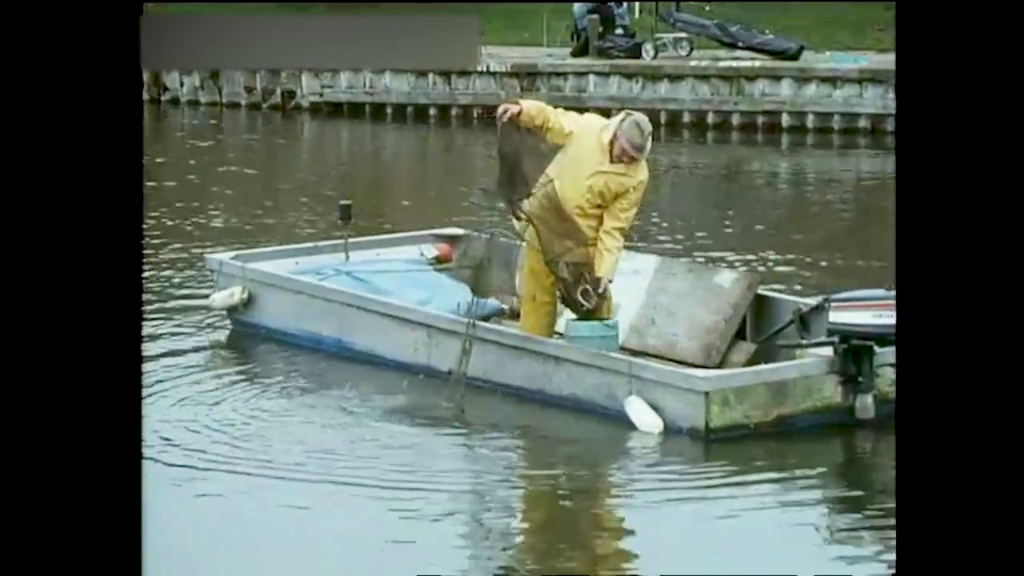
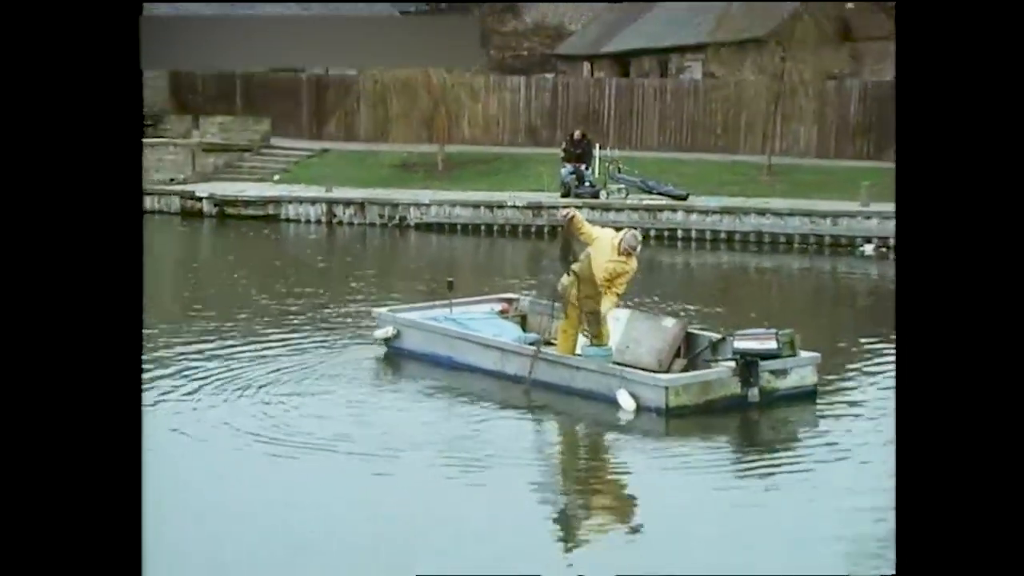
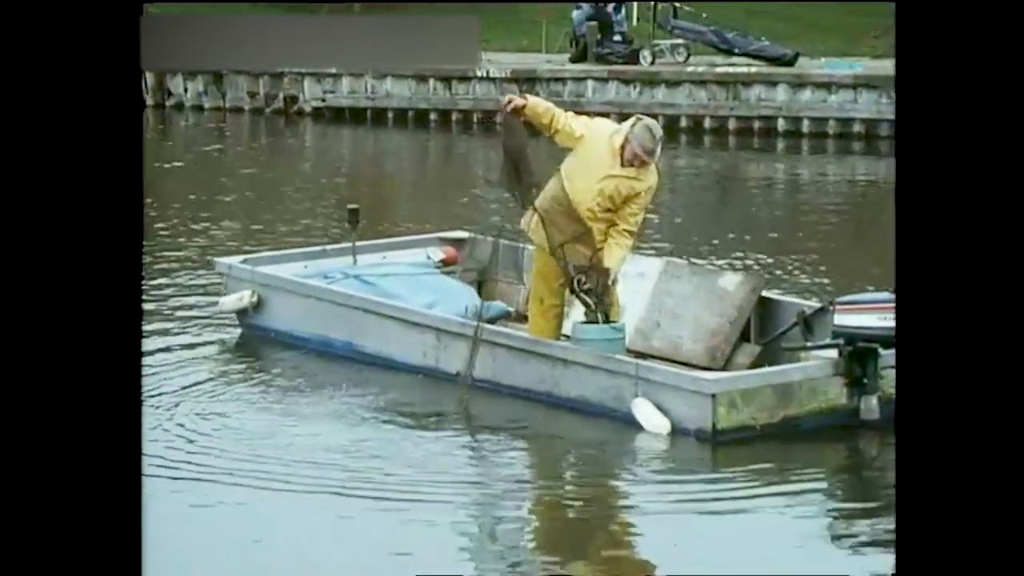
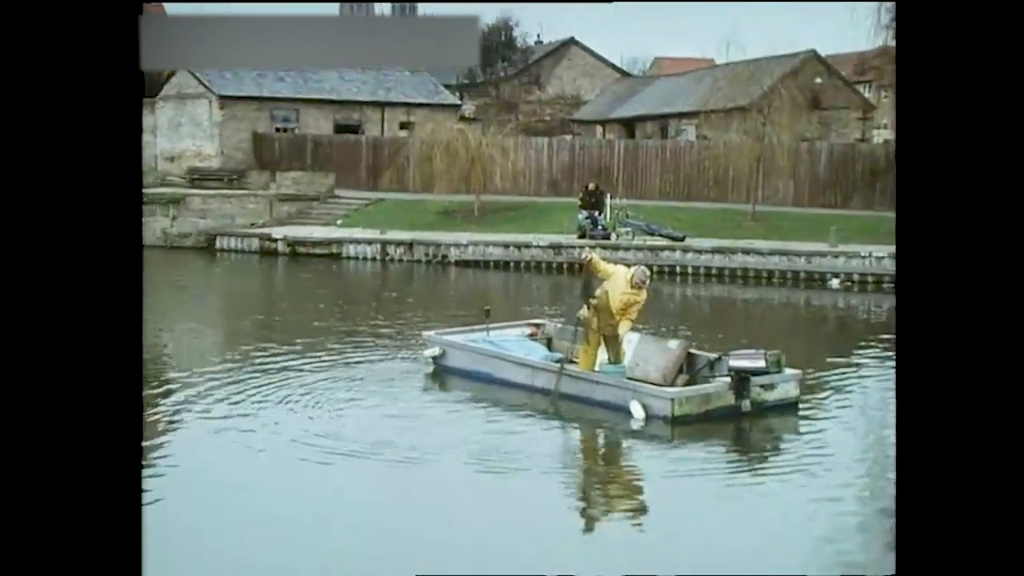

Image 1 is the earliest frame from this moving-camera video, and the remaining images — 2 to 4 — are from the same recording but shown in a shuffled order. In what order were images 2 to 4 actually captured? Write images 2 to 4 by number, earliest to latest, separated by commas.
3, 2, 4
